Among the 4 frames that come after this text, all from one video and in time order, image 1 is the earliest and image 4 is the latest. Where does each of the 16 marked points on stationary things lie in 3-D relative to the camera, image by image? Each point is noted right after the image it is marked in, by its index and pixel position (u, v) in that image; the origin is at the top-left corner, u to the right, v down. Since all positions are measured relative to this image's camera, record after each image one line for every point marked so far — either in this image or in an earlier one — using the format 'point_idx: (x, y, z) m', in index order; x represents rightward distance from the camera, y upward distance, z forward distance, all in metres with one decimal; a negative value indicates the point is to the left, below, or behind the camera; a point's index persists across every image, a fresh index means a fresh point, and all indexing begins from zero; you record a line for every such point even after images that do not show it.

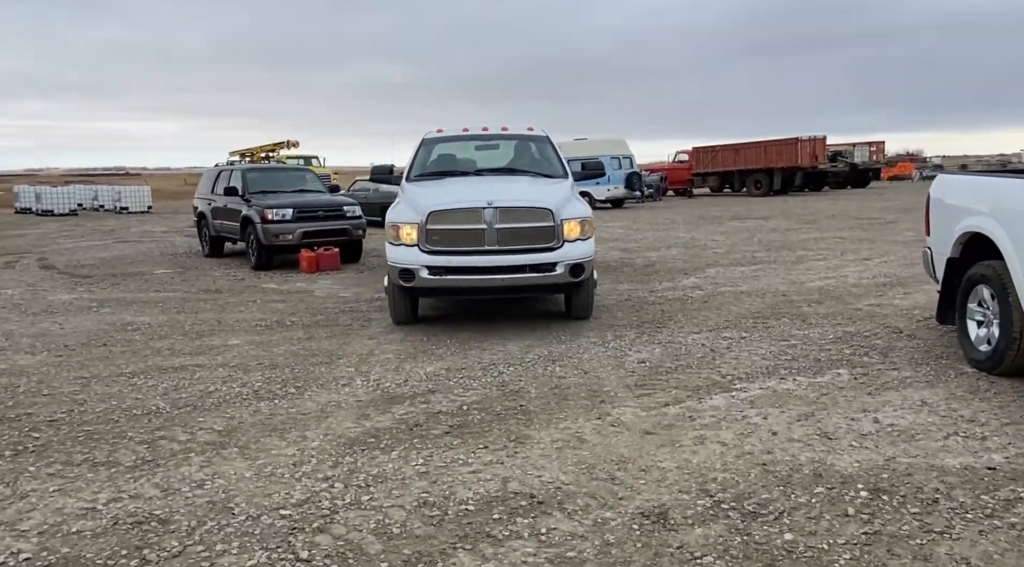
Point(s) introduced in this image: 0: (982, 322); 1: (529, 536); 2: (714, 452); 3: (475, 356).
0: (+3.7, -0.4, +6.8) m
1: (+0.1, -1.0, +4.2) m
2: (+1.1, -0.9, +5.1) m
3: (-0.2, -0.8, +6.7) m
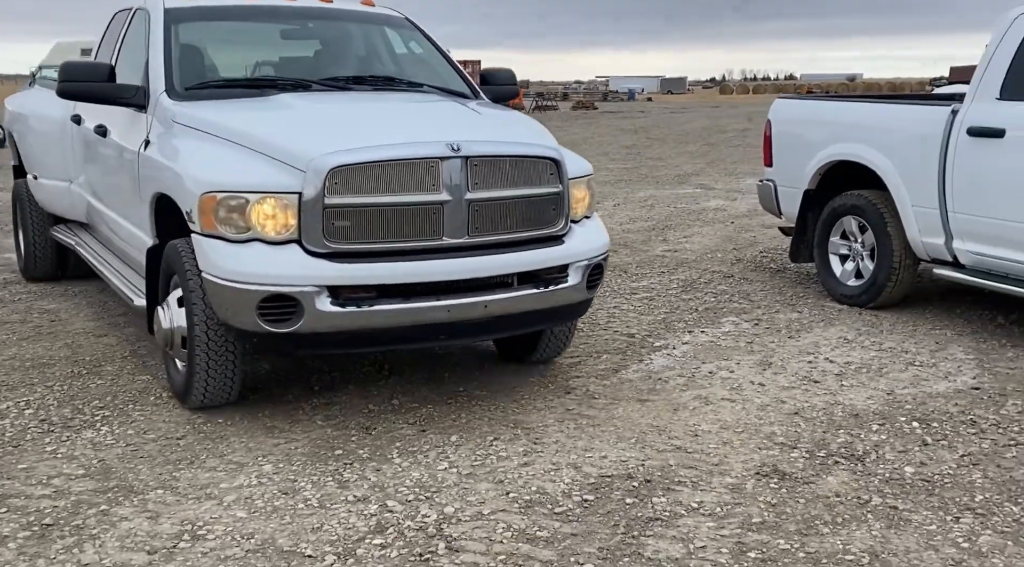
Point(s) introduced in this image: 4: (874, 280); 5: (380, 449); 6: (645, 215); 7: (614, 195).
0: (+2.5, +0.2, +7.2) m
1: (+0.6, -0.8, +3.3) m
2: (+1.0, -0.6, +4.5) m
3: (-0.9, -0.4, +5.3) m
4: (+2.4, 0.0, +6.6) m
5: (-0.5, -0.7, +3.8) m
6: (+2.1, +1.0, +14.5) m
7: (+2.1, +1.7, +18.6) m
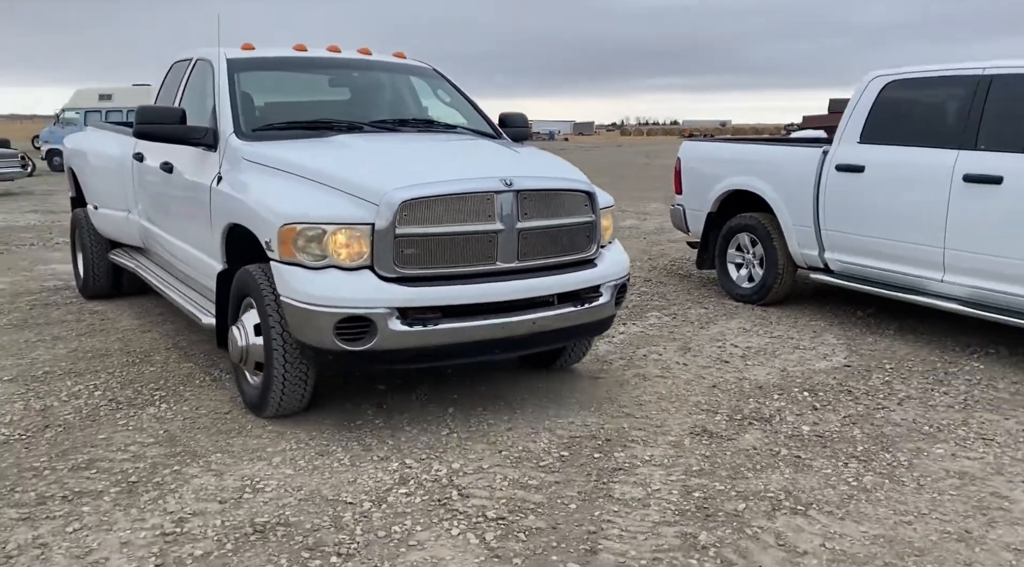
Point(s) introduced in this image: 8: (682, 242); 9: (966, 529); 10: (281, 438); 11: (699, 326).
0: (+2.0, +0.2, +8.2) m
1: (+0.5, -0.8, +4.2) m
2: (+0.9, -0.6, +5.4) m
3: (-1.1, -0.4, +6.0) m
4: (+2.0, 0.0, +7.6) m
5: (-0.6, -0.7, +4.5) m
6: (+0.8, +1.1, +15.4) m
7: (+0.4, +1.8, +19.5) m
8: (+2.4, +0.6, +13.3) m
9: (+1.7, -0.9, +3.5) m
10: (-1.0, -0.7, +4.2) m
11: (+1.4, -0.3, +7.0) m
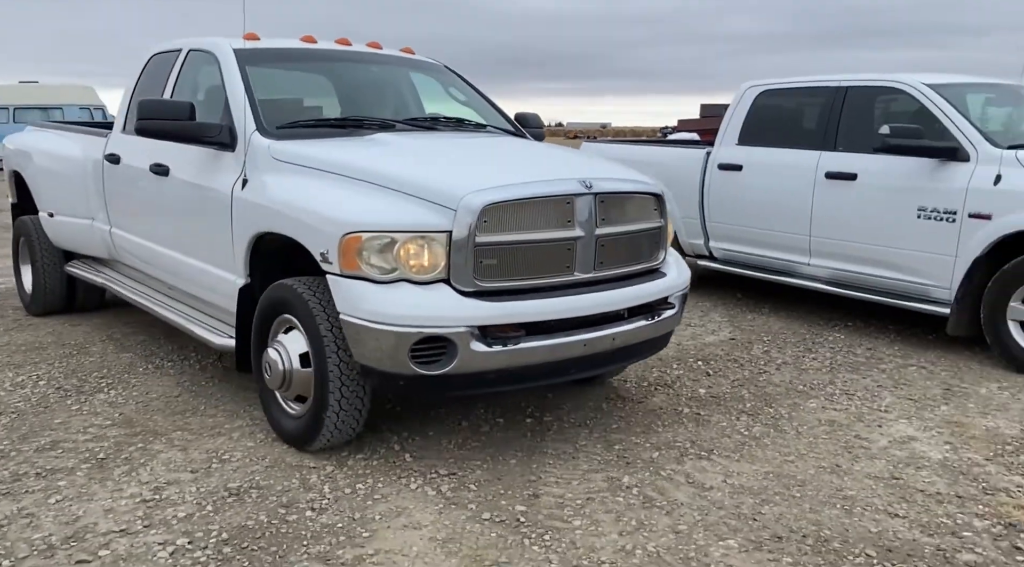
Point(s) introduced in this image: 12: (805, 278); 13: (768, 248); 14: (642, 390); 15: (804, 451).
0: (+1.2, +0.3, +9.0) m
1: (+0.2, -0.7, +4.8) m
2: (+0.4, -0.5, +6.1) m
3: (-1.6, -0.4, +6.3) m
4: (+1.3, +0.1, +8.4) m
5: (-0.9, -0.6, +5.0) m
6: (-1.0, +1.2, +16.0) m
7: (-2.0, +1.9, +19.9) m
8: (+0.8, +0.8, +14.1) m
9: (+1.5, -0.8, +4.3) m
10: (-1.3, -0.6, +4.6) m
11: (+0.7, -0.2, +7.7) m
12: (+2.1, 0.0, +7.0) m
13: (+1.9, +0.3, +7.2) m
14: (+0.7, -0.6, +5.3) m
15: (+1.3, -0.8, +4.4) m
